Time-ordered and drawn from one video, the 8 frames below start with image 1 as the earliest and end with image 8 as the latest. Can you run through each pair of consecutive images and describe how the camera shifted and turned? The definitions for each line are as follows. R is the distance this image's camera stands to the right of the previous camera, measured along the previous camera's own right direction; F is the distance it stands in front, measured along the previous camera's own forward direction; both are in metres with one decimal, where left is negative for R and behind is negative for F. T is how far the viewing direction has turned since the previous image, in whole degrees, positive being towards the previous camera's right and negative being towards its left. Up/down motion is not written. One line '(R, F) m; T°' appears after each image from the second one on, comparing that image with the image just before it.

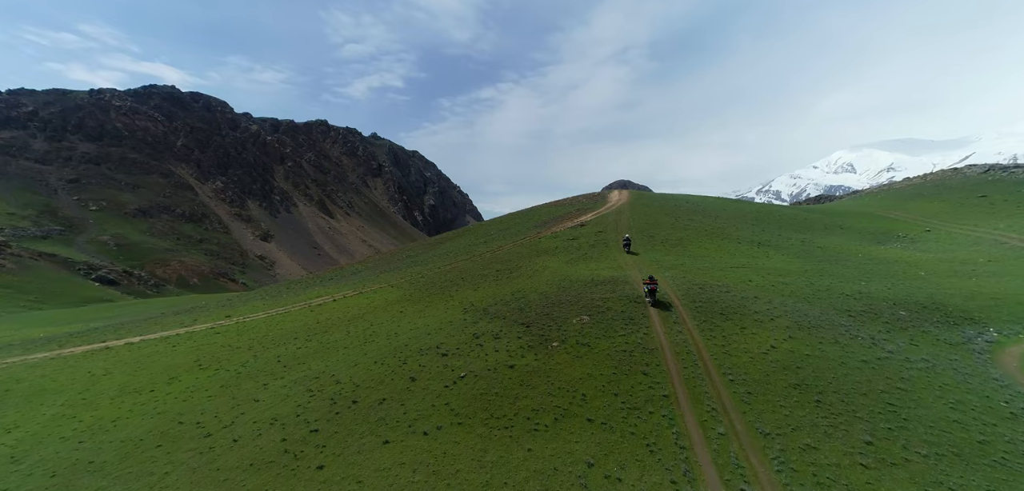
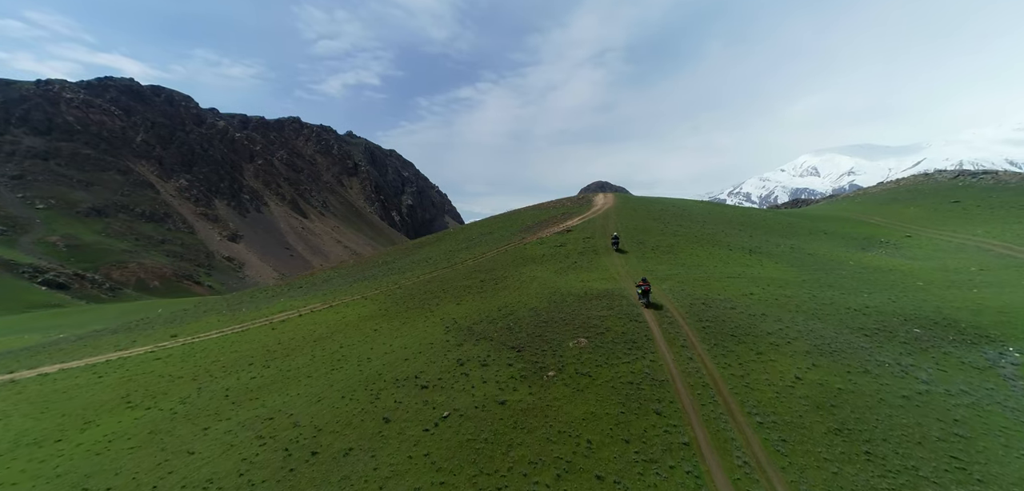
(-0.6, +3.2) m; +3°
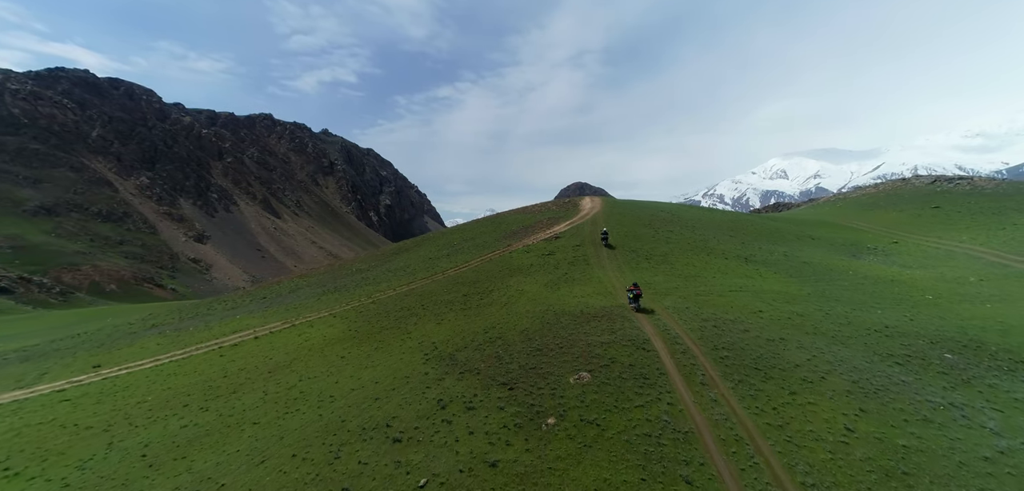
(-0.5, +3.9) m; +3°
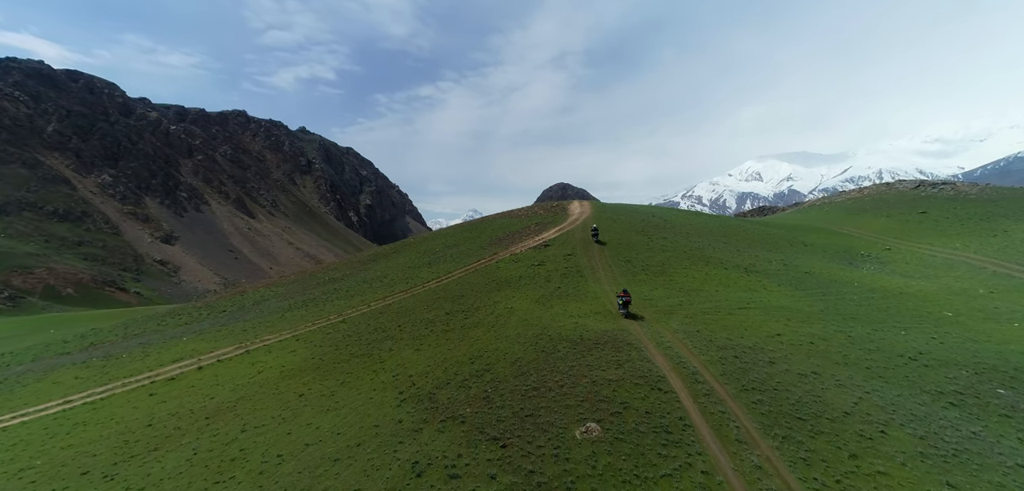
(-0.5, +4.1) m; +2°
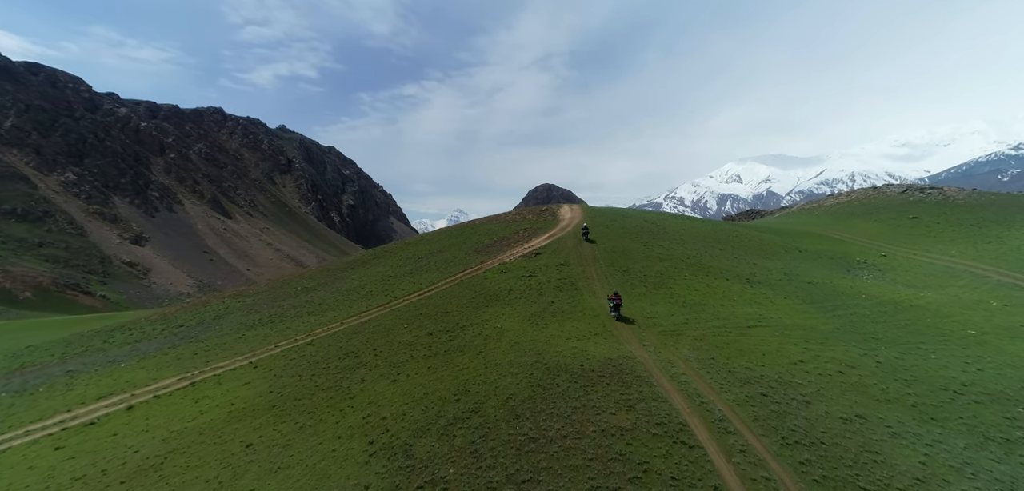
(-0.4, +3.8) m; +2°
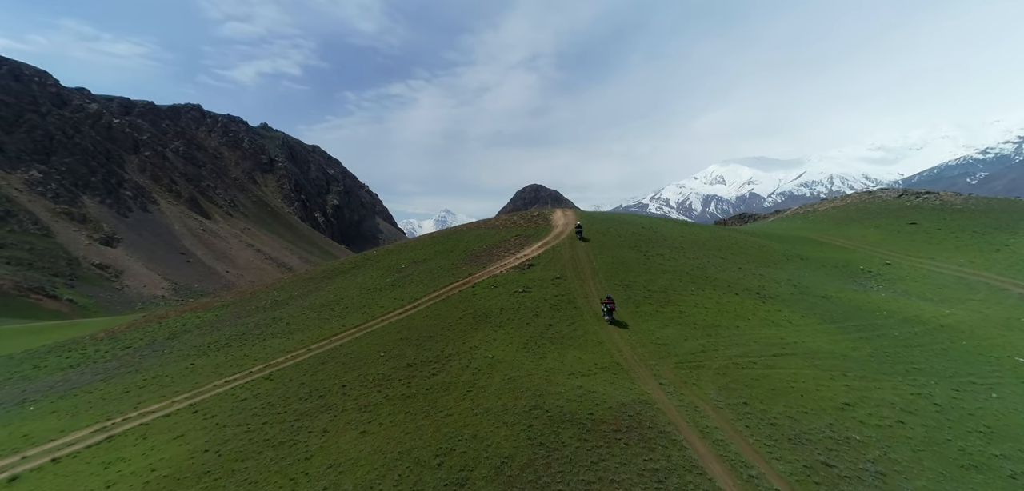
(-0.4, +4.6) m; +2°
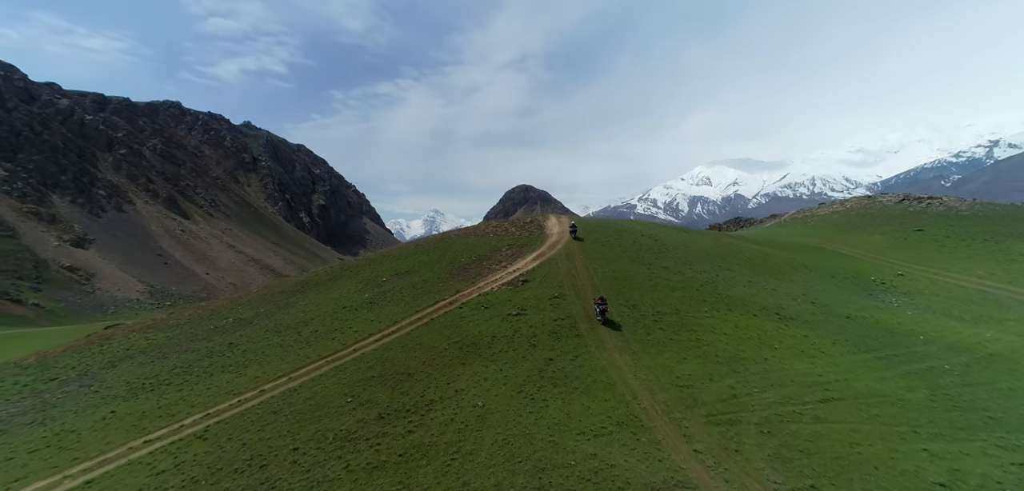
(-0.3, +5.3) m; +1°
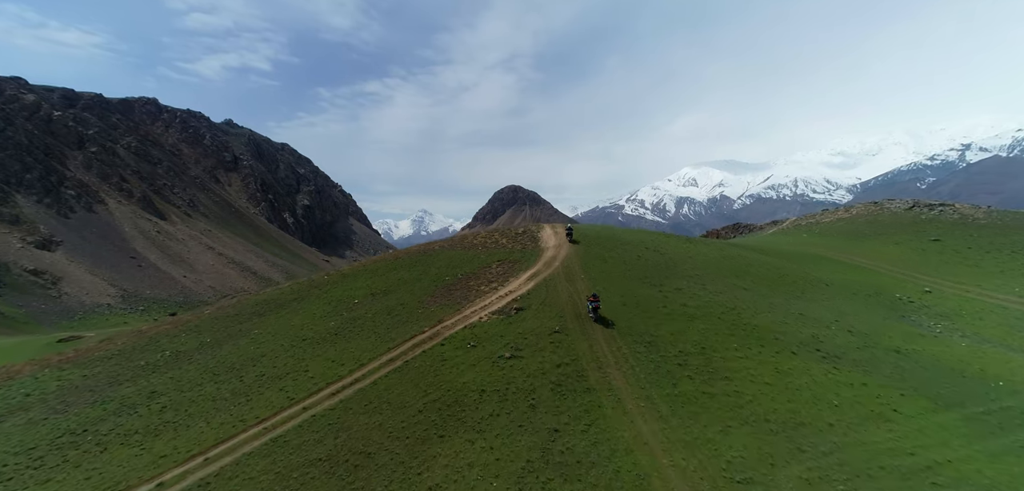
(-0.3, +7.3) m; +1°
